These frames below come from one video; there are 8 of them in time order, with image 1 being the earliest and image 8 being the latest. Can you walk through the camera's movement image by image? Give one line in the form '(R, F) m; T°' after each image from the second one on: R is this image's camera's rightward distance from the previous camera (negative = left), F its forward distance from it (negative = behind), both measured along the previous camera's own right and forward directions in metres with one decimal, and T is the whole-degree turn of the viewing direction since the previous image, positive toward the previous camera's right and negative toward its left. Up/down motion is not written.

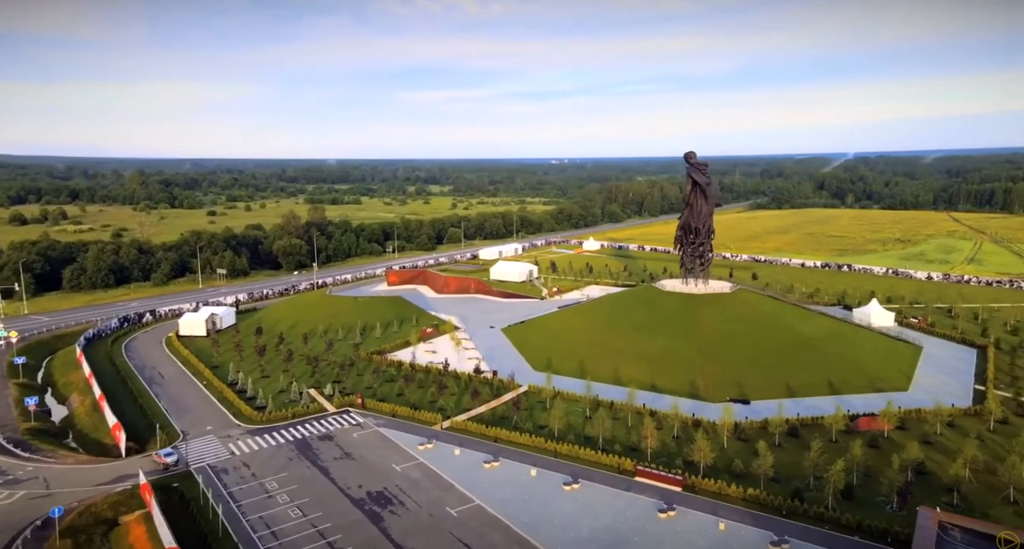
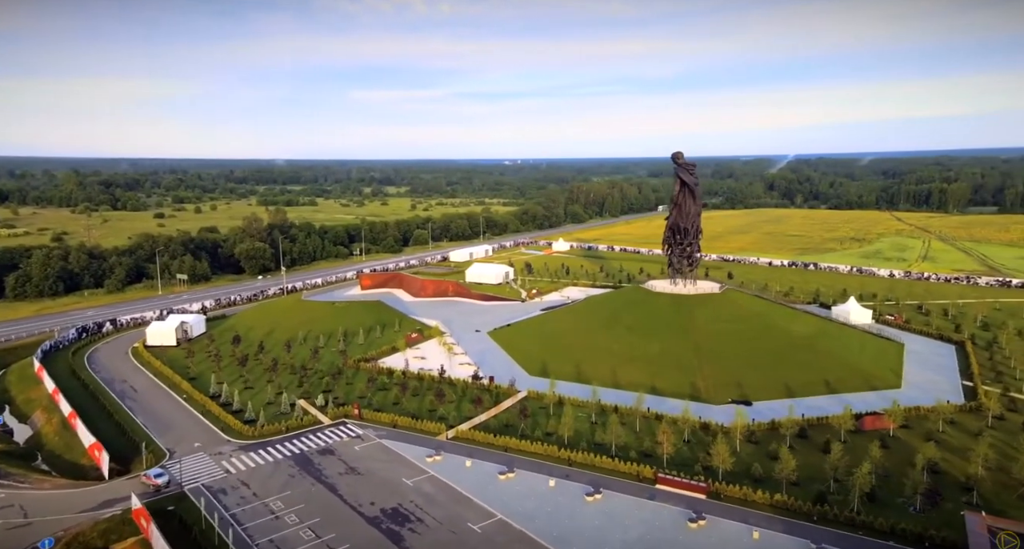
(-2.1, +0.9) m; +4°
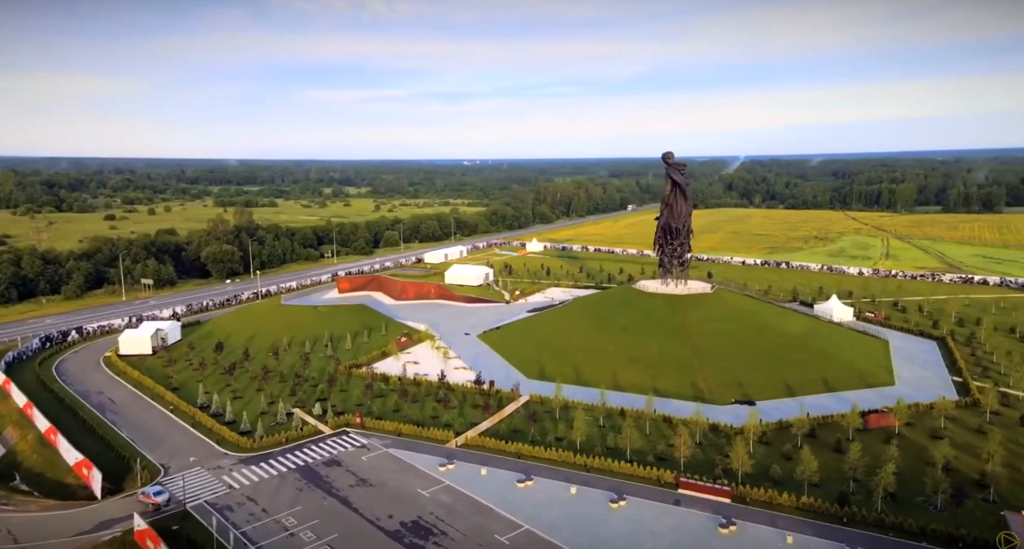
(-2.0, +0.6) m; +4°
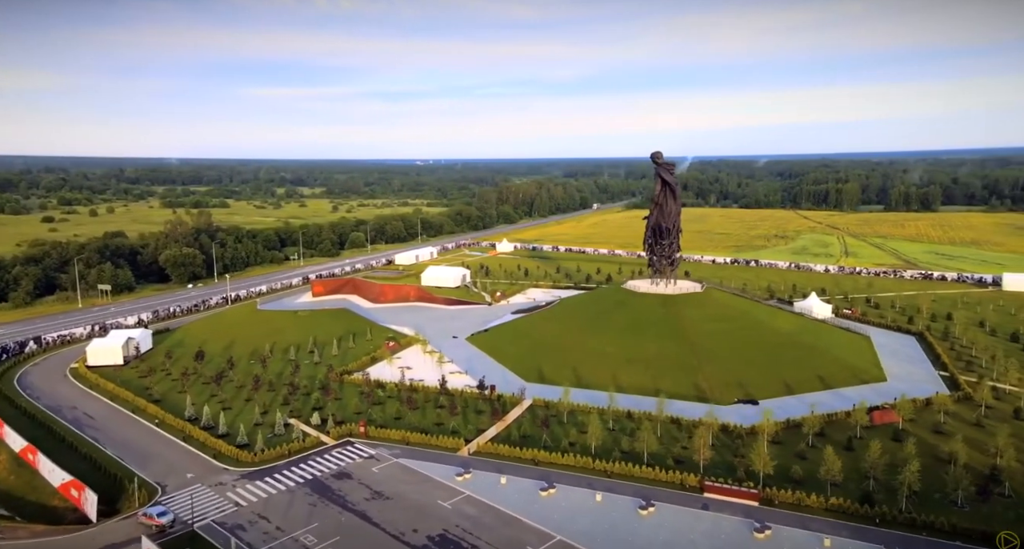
(-2.3, +0.7) m; +4°
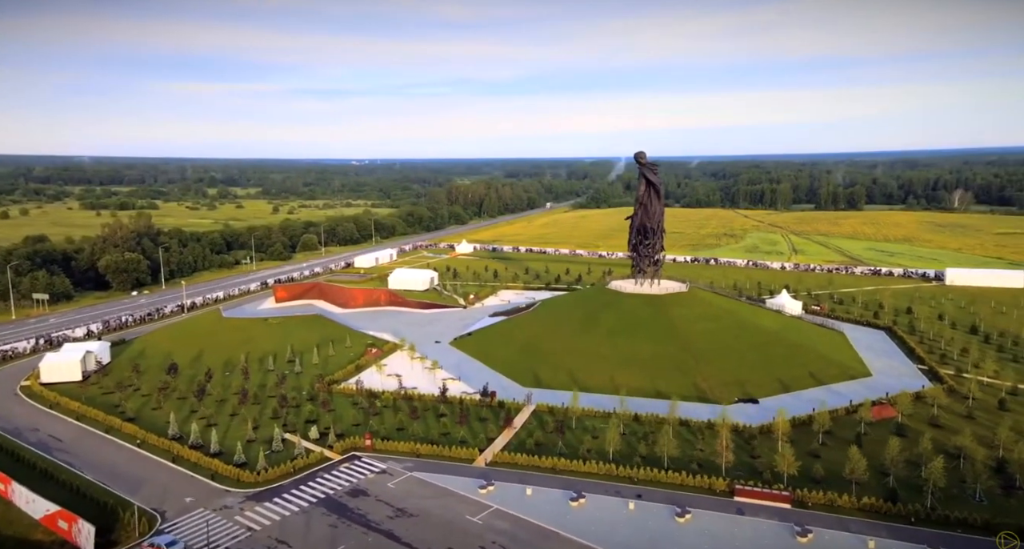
(-2.9, +0.9) m; +5°
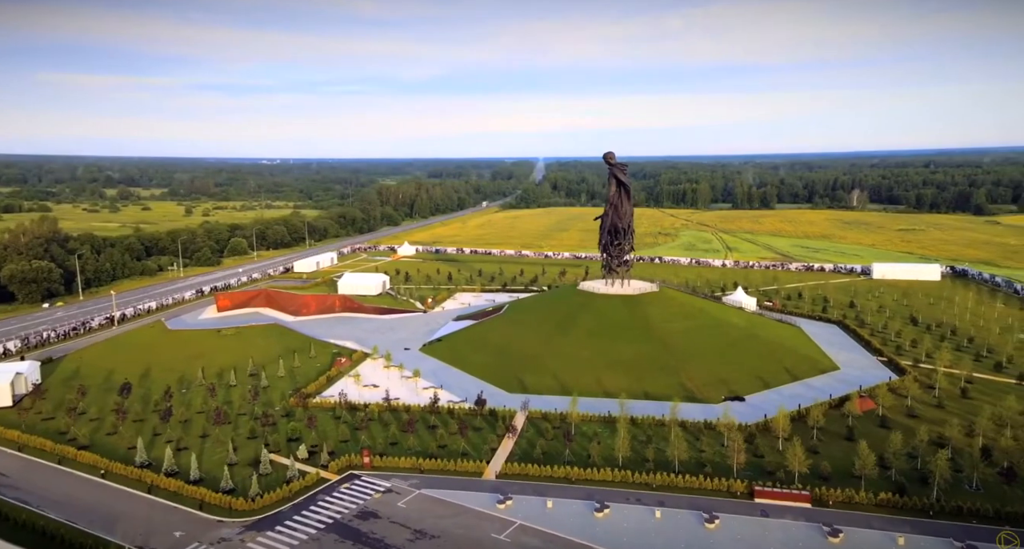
(-3.1, +1.1) m; +7°
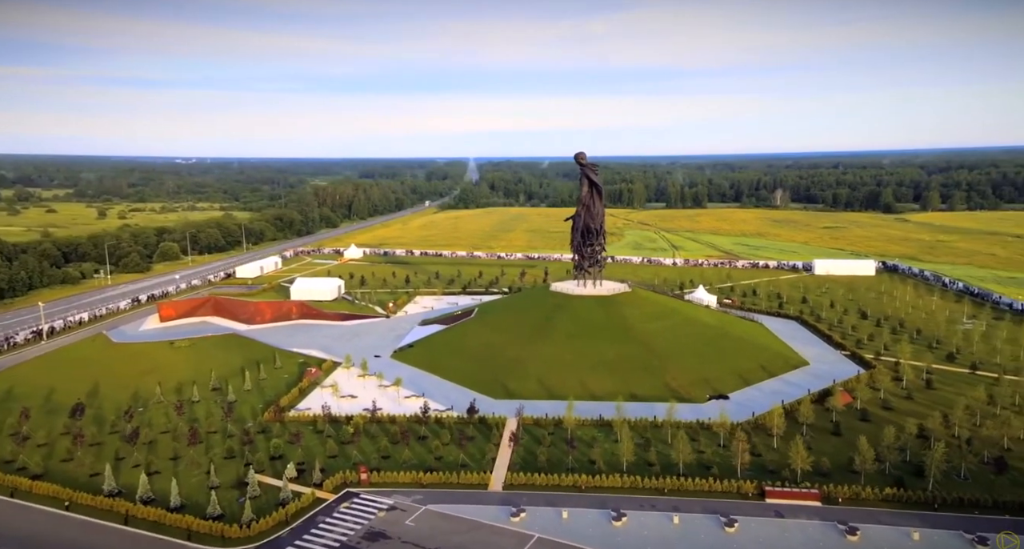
(-2.4, +0.9) m; +6°
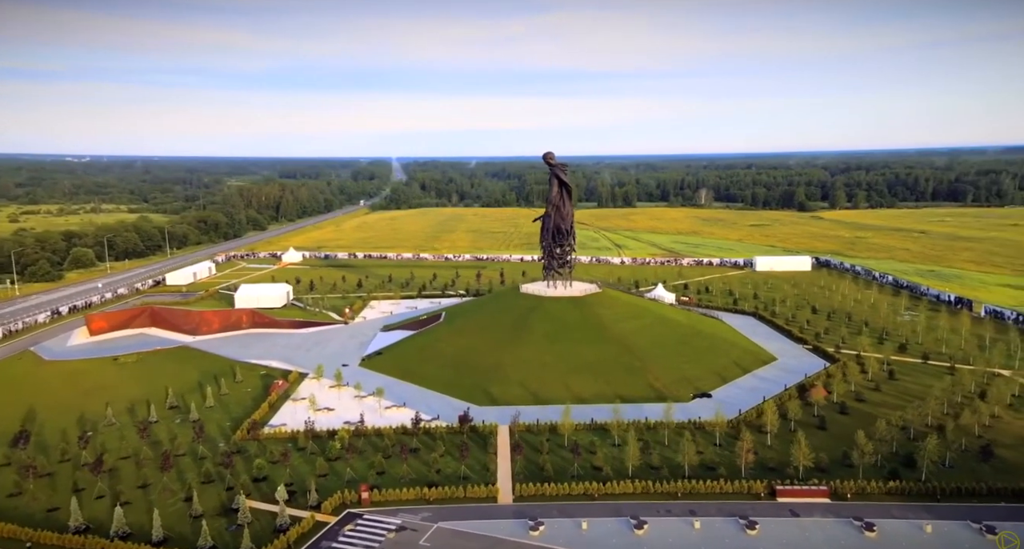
(-2.6, +1.0) m; +6°
